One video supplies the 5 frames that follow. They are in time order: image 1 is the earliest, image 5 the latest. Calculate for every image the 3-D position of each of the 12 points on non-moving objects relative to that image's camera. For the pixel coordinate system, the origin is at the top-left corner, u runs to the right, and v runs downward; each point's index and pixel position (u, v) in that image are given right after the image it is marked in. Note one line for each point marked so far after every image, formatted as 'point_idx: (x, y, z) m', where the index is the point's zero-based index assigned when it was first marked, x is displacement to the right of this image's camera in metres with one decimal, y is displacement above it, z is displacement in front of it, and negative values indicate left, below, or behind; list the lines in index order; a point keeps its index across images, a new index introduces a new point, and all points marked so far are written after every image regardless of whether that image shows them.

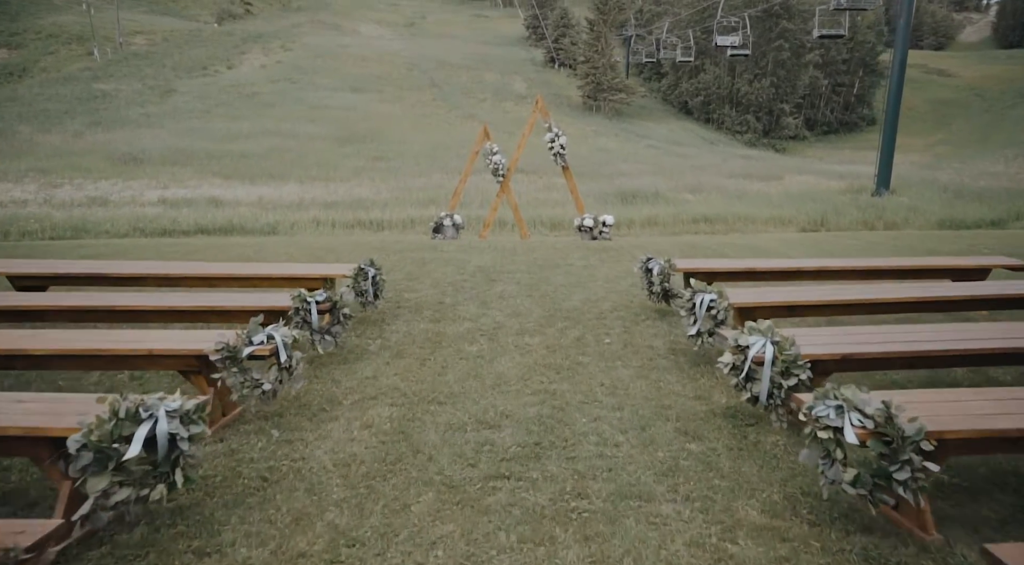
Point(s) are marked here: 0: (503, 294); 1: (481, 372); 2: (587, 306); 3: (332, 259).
0: (-0.1, -0.1, +5.0) m
1: (-0.1, -0.4, +3.4) m
2: (+0.5, -0.1, +4.7) m
3: (-1.6, +0.2, +7.0) m
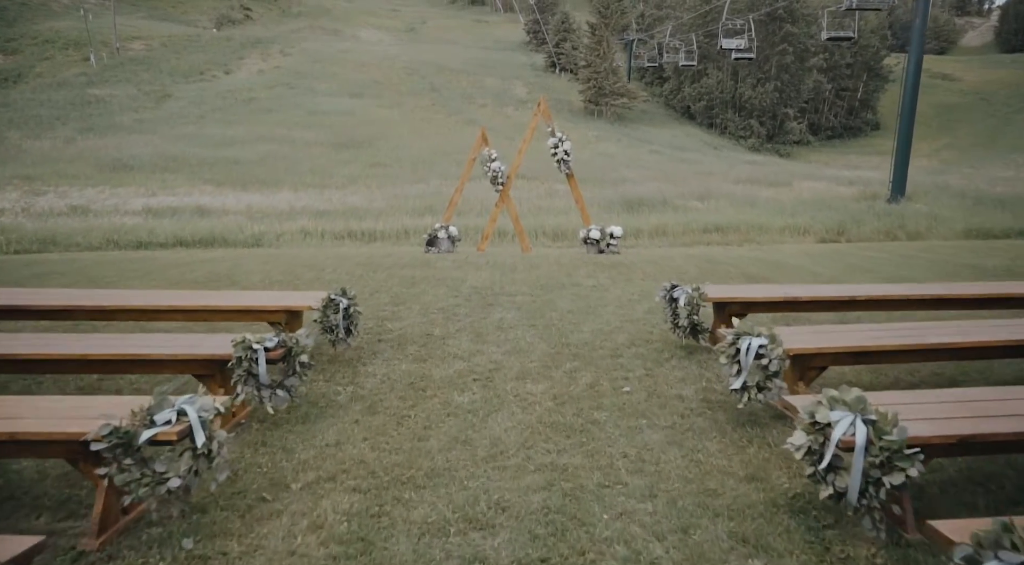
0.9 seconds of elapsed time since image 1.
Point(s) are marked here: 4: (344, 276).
0: (-0.1, -0.2, +4.4) m
1: (-0.1, -0.5, +2.7) m
2: (+0.4, -0.3, +4.0) m
3: (-1.6, +0.1, +6.3) m
4: (-1.3, +0.1, +6.2) m
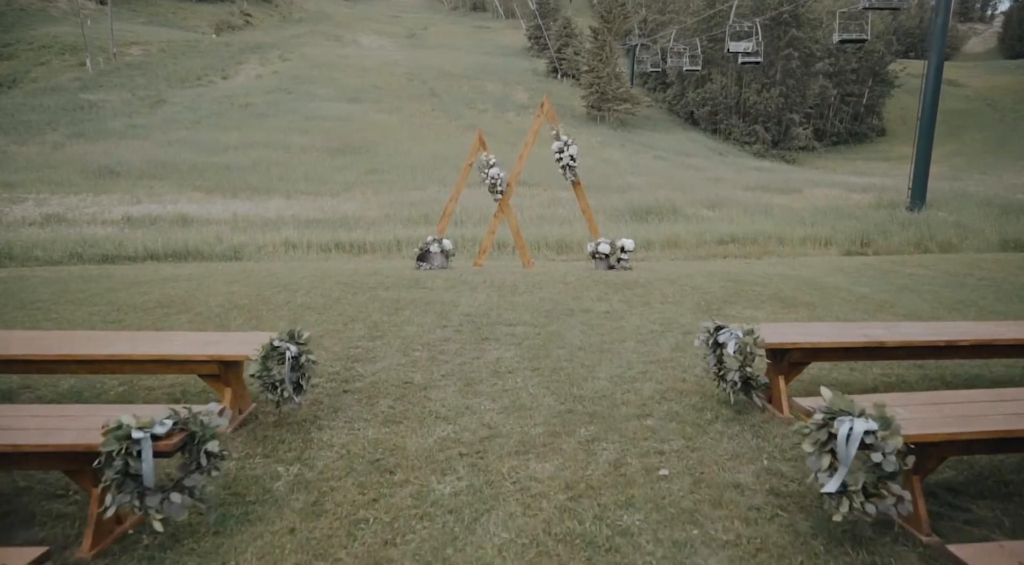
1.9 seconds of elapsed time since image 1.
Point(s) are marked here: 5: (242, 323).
0: (-0.1, -0.4, +3.5) m
1: (-0.1, -0.7, +1.9) m
2: (+0.4, -0.4, +3.2) m
3: (-1.6, -0.1, +5.5) m
4: (-1.3, -0.1, +5.4) m
5: (-1.6, -0.2, +4.5) m
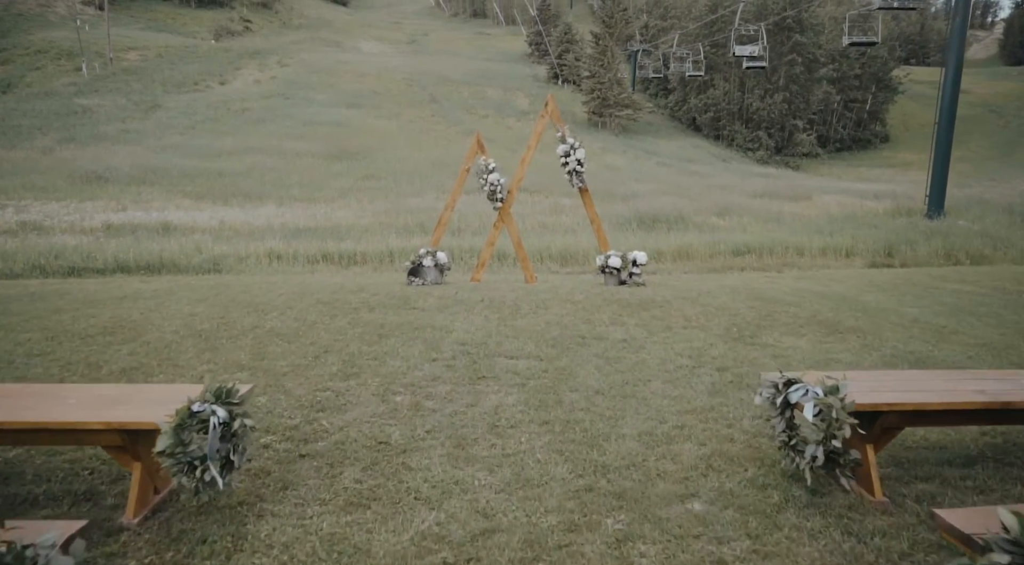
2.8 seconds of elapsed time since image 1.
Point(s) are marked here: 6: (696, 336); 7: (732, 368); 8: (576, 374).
0: (-0.1, -0.5, +2.8) m
1: (-0.1, -0.8, +1.2) m
2: (+0.5, -0.6, +2.5) m
3: (-1.6, -0.2, +4.8) m
4: (-1.3, -0.2, +4.7) m
5: (-1.6, -0.4, +3.8) m
6: (+1.0, -0.3, +4.4) m
7: (+1.0, -0.4, +3.7) m
8: (+0.3, -0.4, +3.5) m
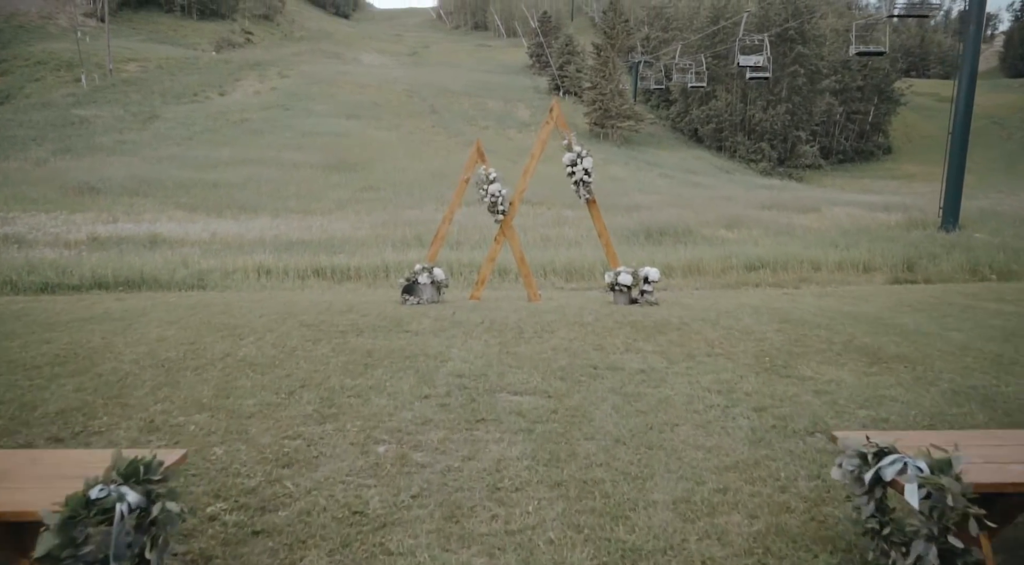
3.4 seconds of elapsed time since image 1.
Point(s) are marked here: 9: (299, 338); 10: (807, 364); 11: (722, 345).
0: (0.0, -0.6, +2.3) m
1: (-0.1, -0.8, +0.7) m
2: (+0.5, -0.6, +2.0) m
3: (-1.6, -0.4, +4.3) m
4: (-1.3, -0.4, +4.2) m
5: (-1.6, -0.5, +3.3) m
6: (+1.1, -0.4, +3.9) m
7: (+1.0, -0.5, +3.2) m
8: (+0.3, -0.5, +3.0) m
9: (-1.3, -0.3, +4.6) m
10: (+1.5, -0.4, +4.0) m
11: (+1.2, -0.4, +4.5) m
